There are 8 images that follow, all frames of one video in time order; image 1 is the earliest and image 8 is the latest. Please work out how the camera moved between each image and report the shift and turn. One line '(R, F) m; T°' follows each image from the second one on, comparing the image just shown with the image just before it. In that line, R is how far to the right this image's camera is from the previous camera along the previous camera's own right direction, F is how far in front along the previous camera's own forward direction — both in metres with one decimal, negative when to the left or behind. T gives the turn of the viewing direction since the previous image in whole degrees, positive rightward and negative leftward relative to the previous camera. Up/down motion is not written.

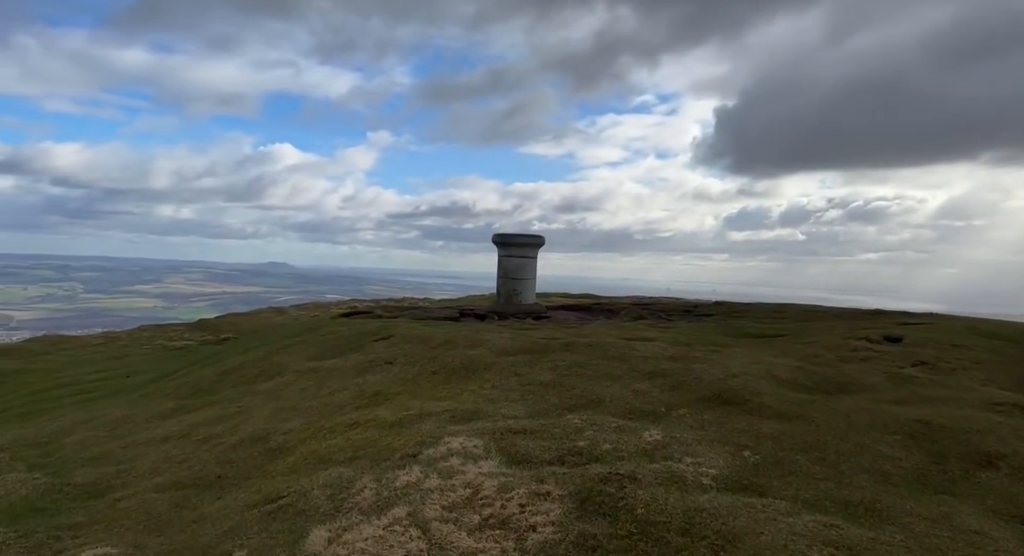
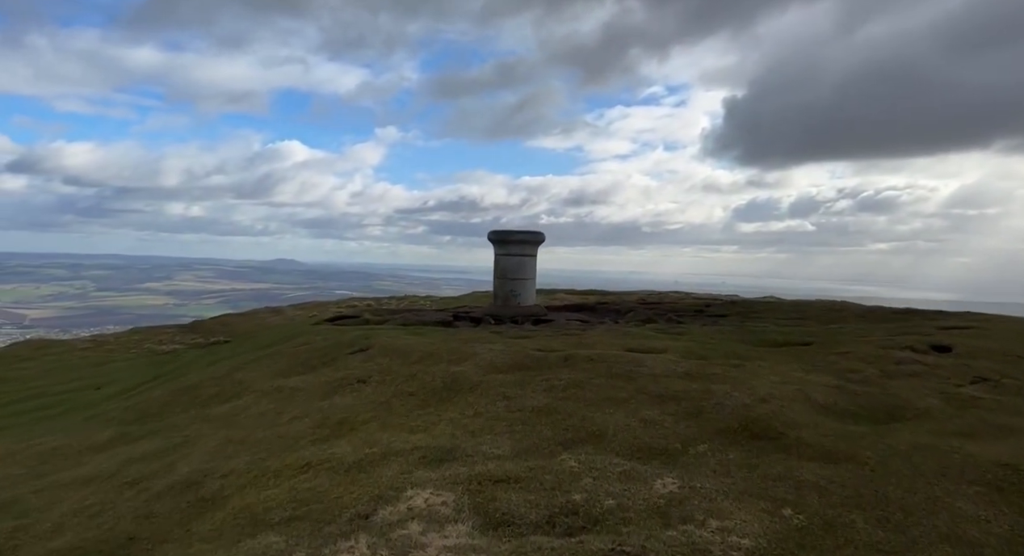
(+0.3, +1.5) m; -1°
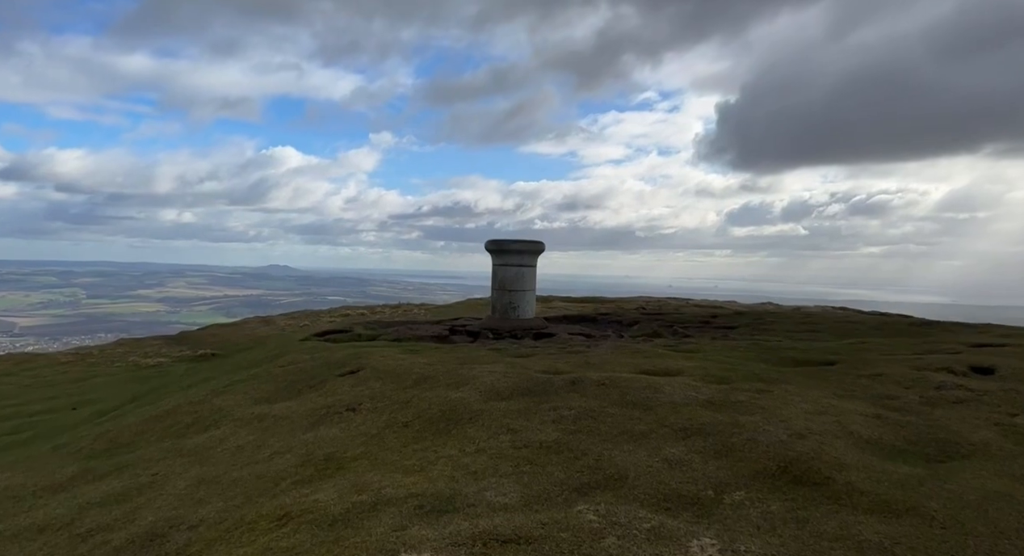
(-0.1, +0.9) m; +1°
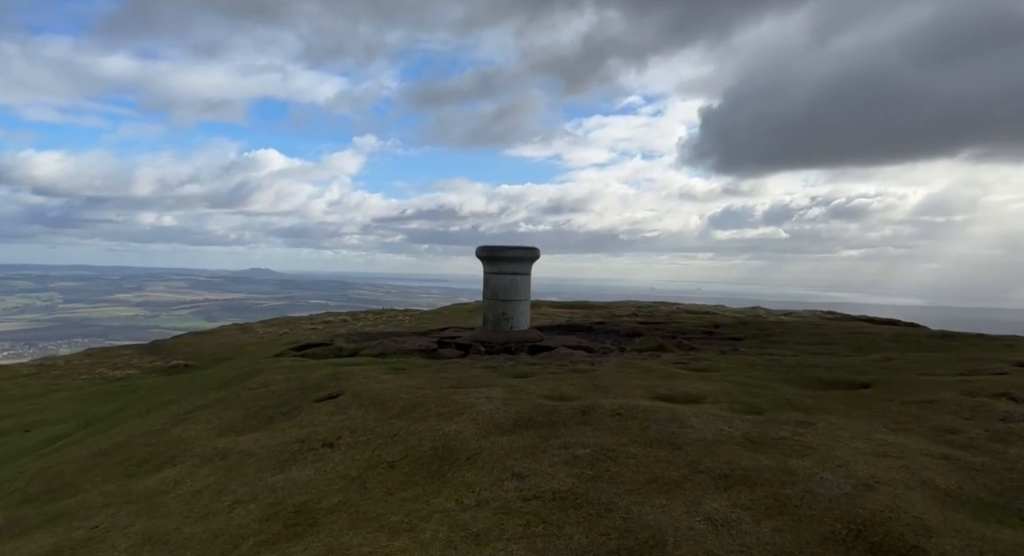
(-0.2, +1.2) m; +2°
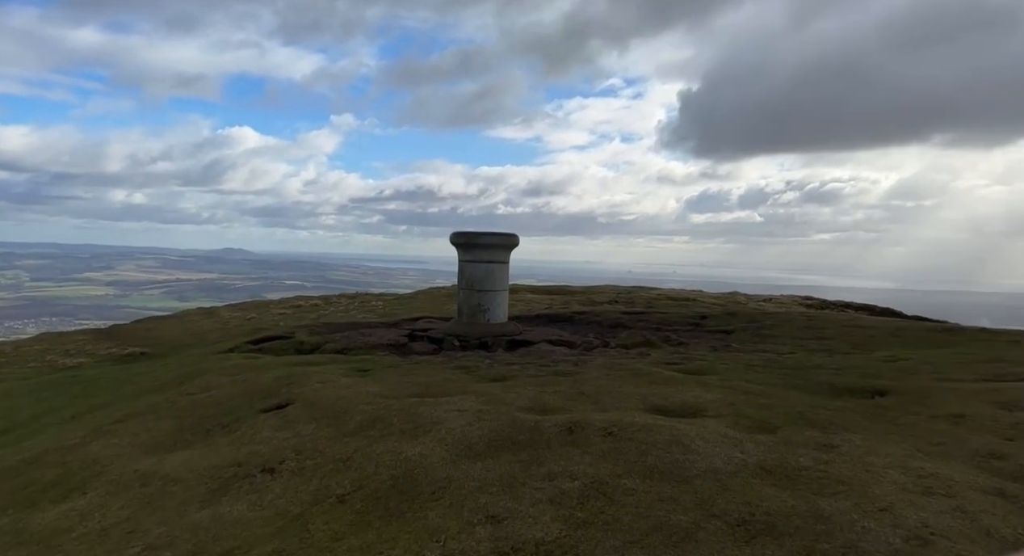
(0.0, +1.3) m; +2°
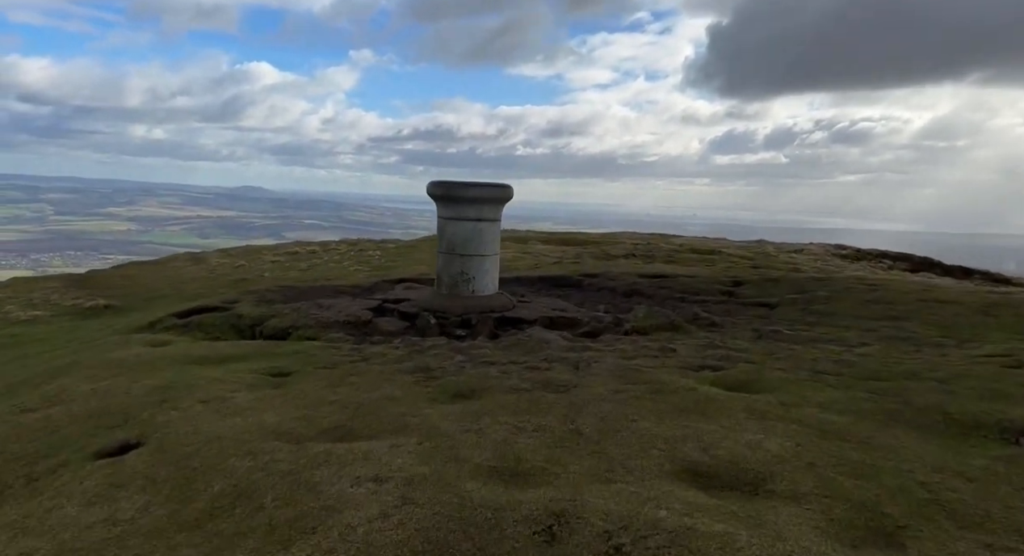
(+0.5, +3.1) m; -2°
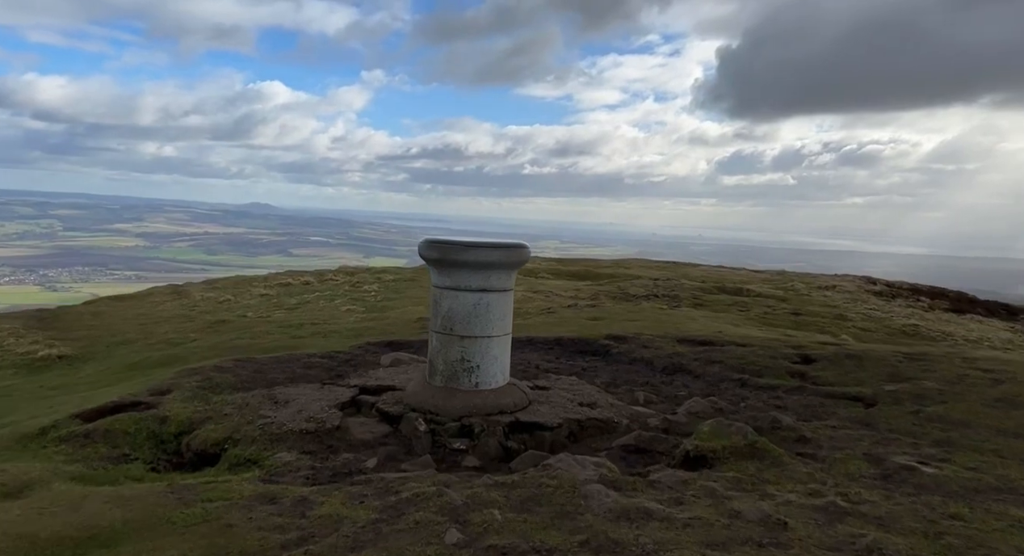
(-0.2, +3.1) m; -1°
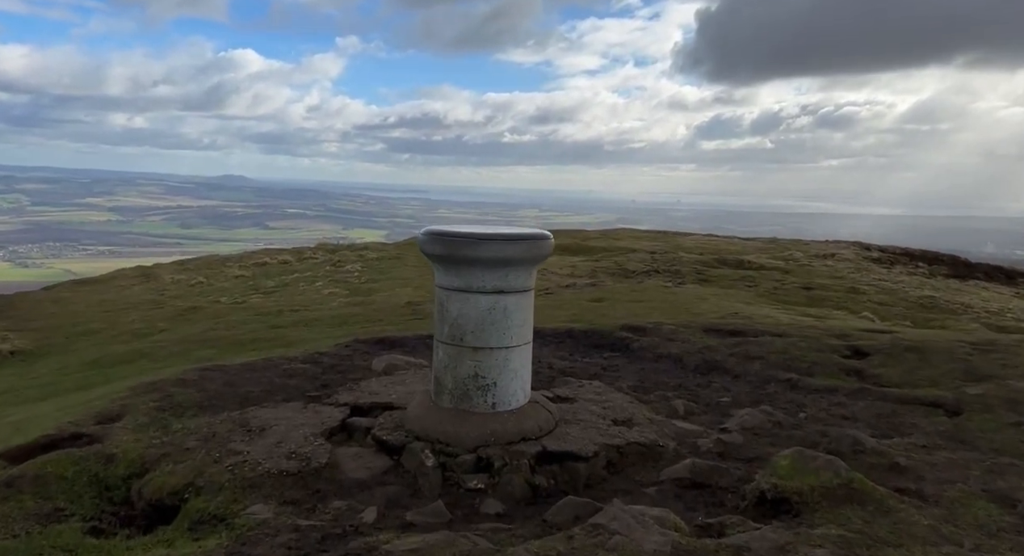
(-0.5, +1.8) m; +2°
